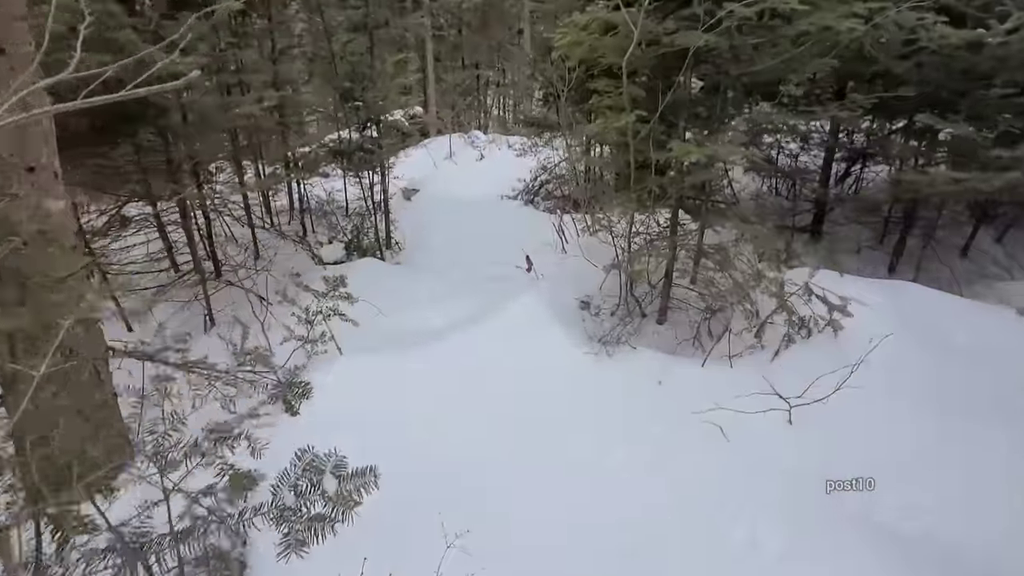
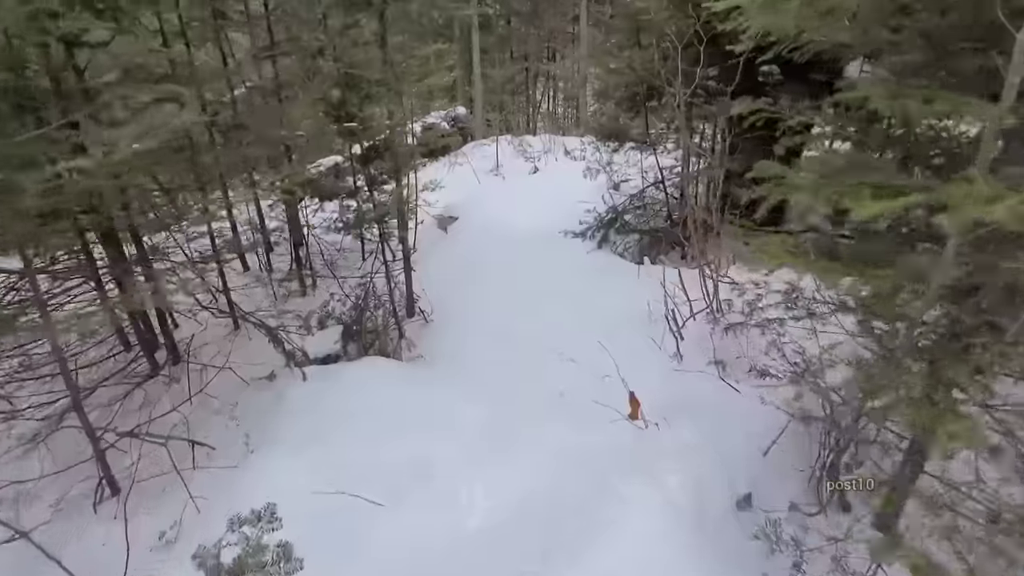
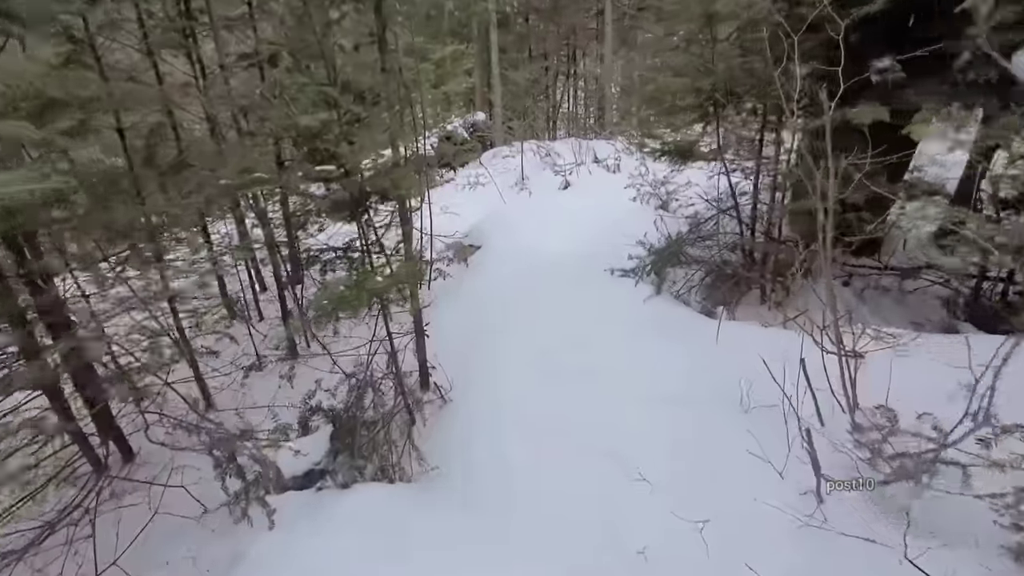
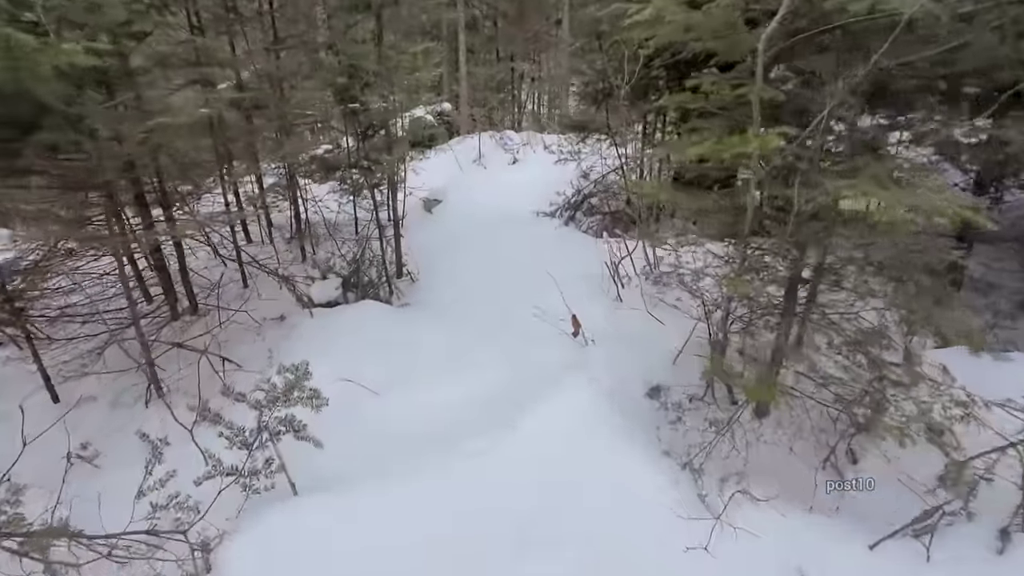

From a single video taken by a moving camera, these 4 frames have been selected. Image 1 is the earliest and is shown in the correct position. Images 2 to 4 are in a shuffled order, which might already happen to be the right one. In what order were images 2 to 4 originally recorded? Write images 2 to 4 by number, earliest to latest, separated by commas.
4, 2, 3
